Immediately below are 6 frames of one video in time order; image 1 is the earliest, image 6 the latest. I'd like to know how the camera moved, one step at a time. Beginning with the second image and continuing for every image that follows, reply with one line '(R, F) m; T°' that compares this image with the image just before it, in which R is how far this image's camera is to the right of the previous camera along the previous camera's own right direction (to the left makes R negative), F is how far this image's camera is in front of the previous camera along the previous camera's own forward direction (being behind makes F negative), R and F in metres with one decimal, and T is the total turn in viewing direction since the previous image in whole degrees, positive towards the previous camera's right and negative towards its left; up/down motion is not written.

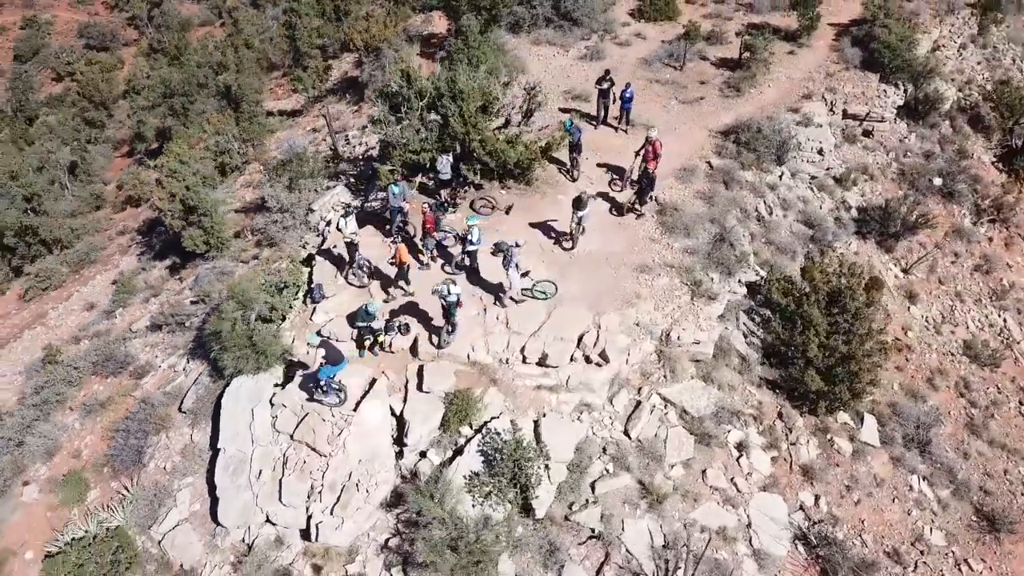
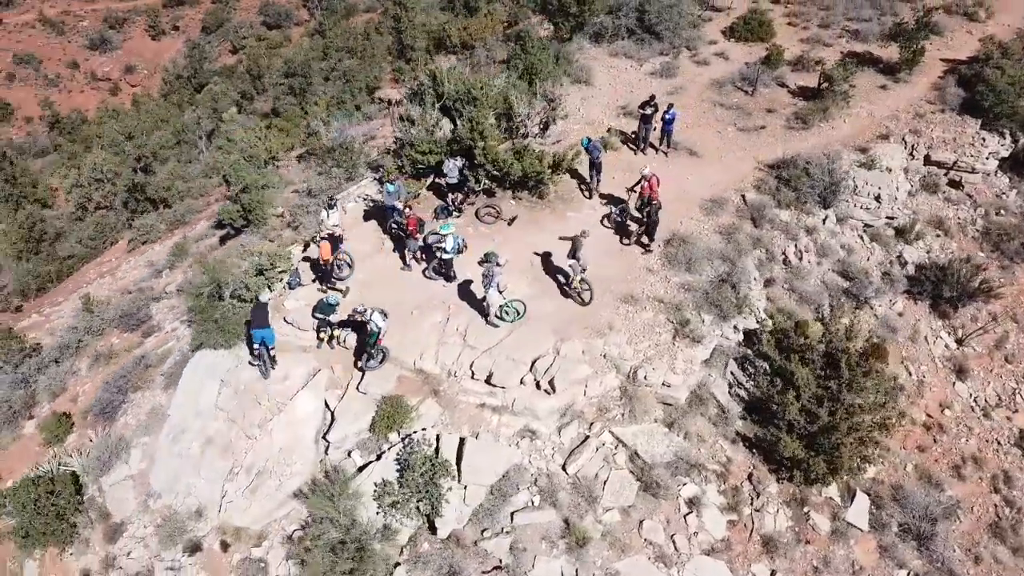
(+3.3, +0.6) m; -10°
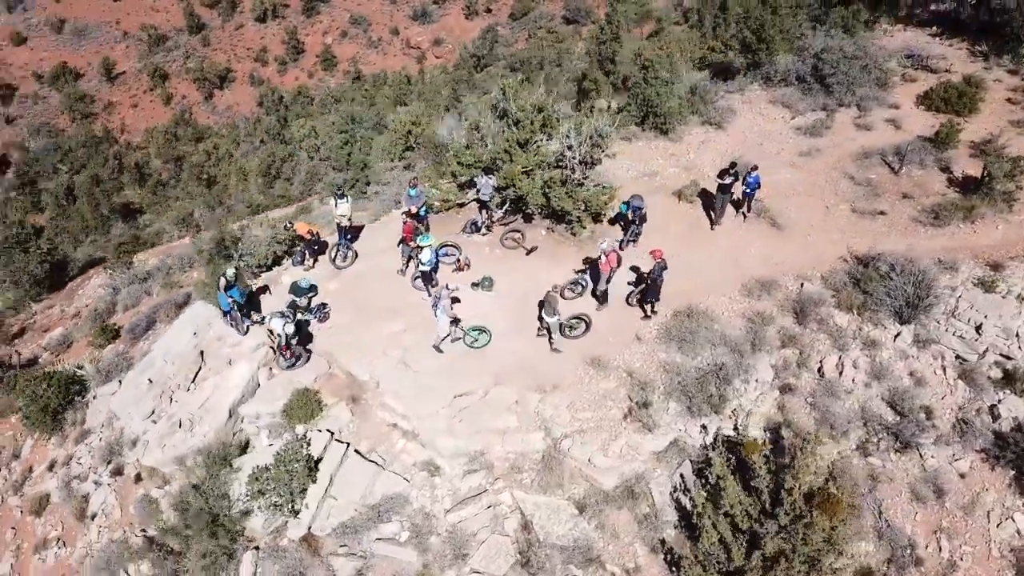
(+5.3, +1.6) m; -19°
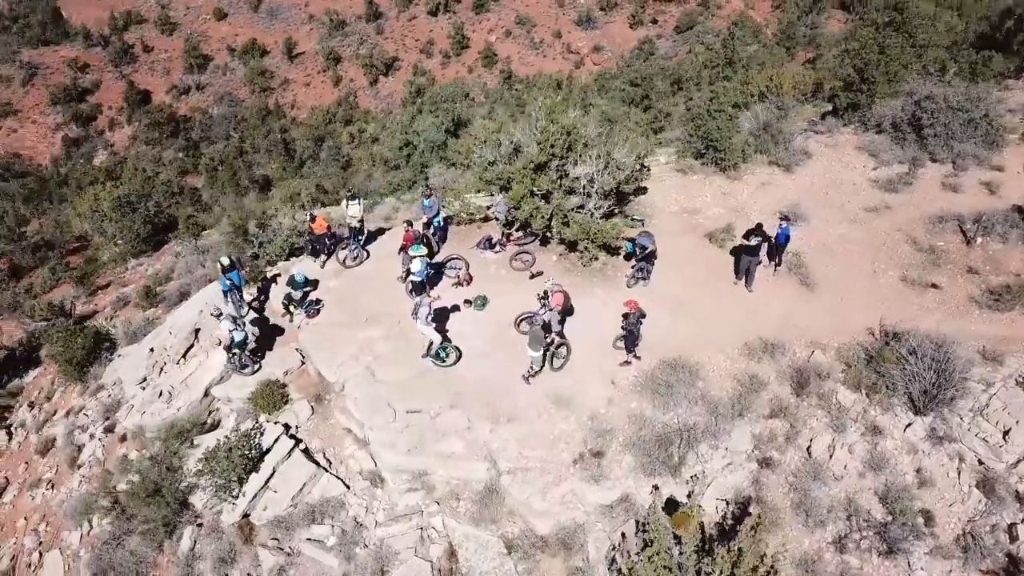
(+3.0, +0.6) m; -11°
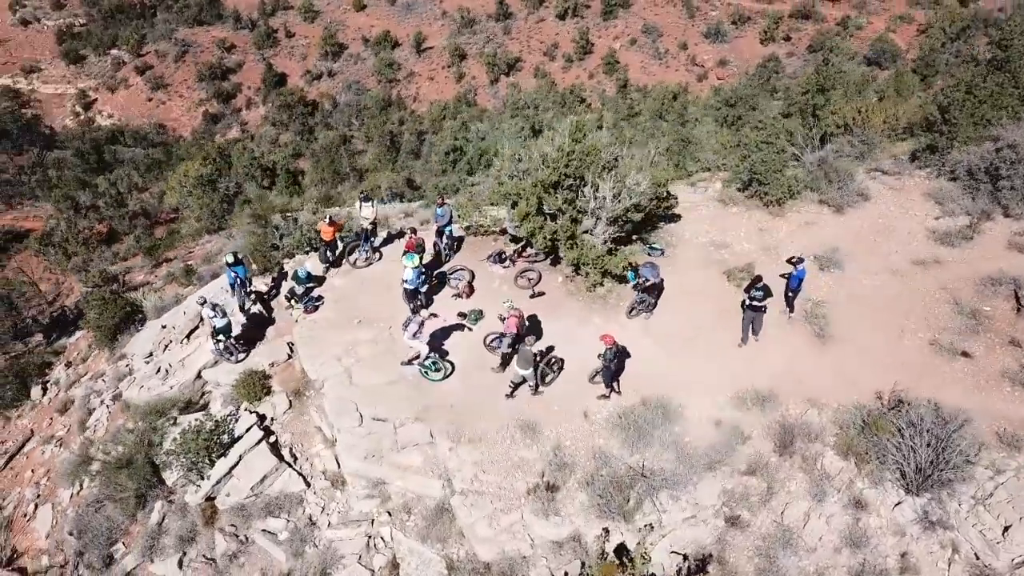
(+2.2, +0.4) m; -8°
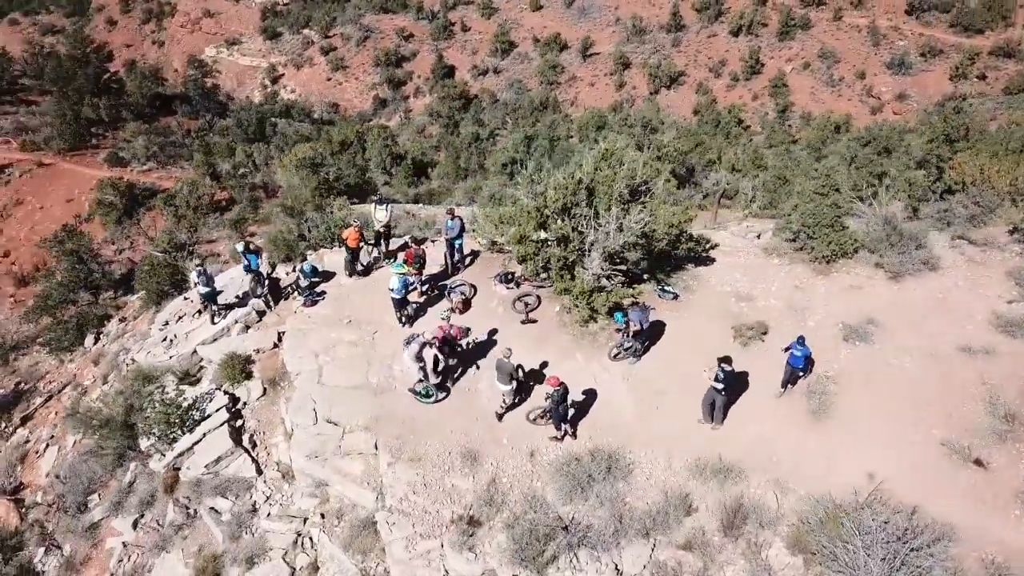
(+3.0, +0.6) m; -11°
